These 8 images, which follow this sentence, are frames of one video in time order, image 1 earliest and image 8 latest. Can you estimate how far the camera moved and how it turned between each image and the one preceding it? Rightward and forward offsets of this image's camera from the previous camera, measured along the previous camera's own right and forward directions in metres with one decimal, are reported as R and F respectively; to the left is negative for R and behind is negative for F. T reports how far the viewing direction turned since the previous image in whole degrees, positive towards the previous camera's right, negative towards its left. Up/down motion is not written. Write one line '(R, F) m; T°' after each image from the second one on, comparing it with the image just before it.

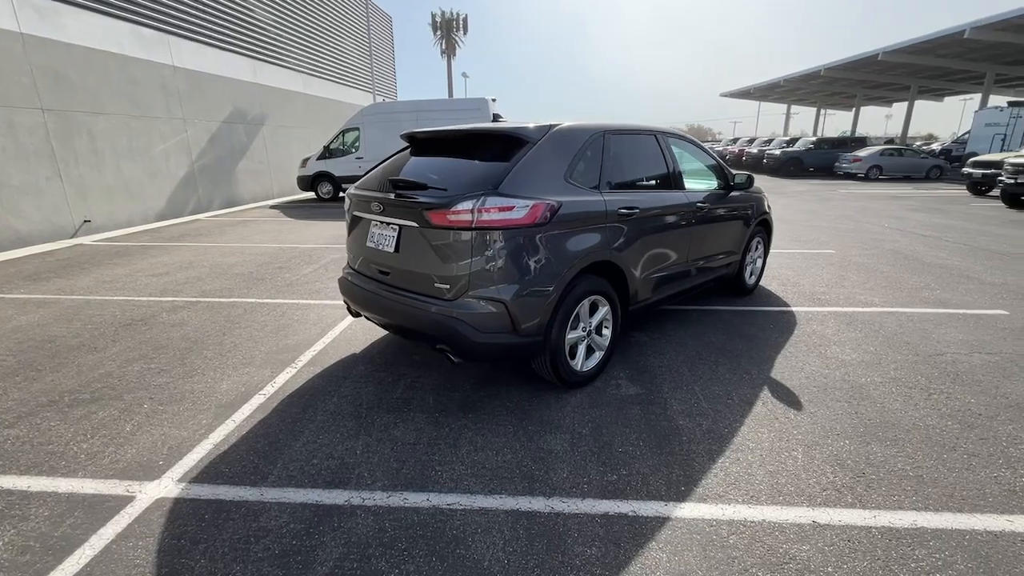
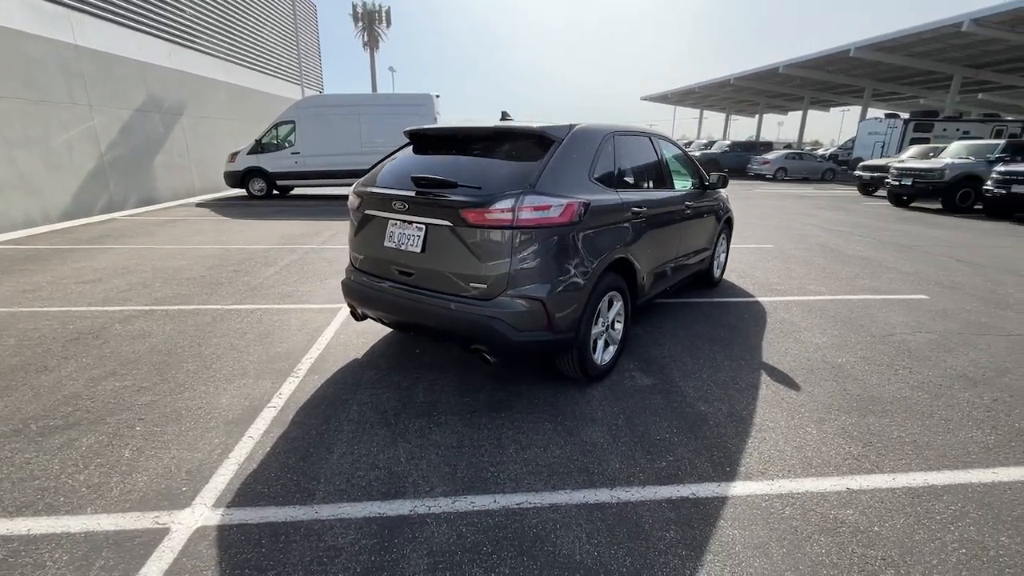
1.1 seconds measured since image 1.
(-0.6, 0.0) m; +9°
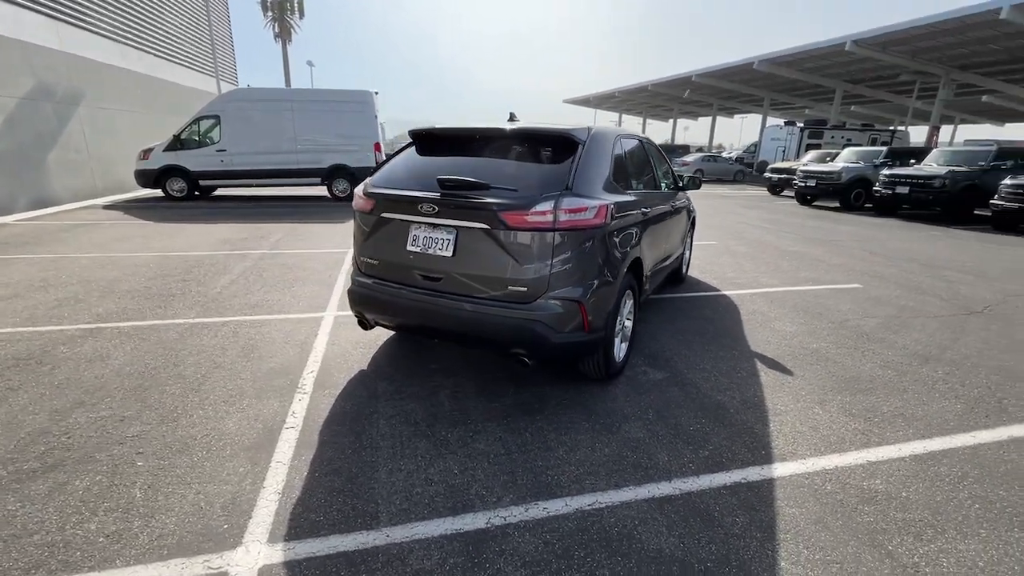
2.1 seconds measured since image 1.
(-0.7, +0.1) m; +9°
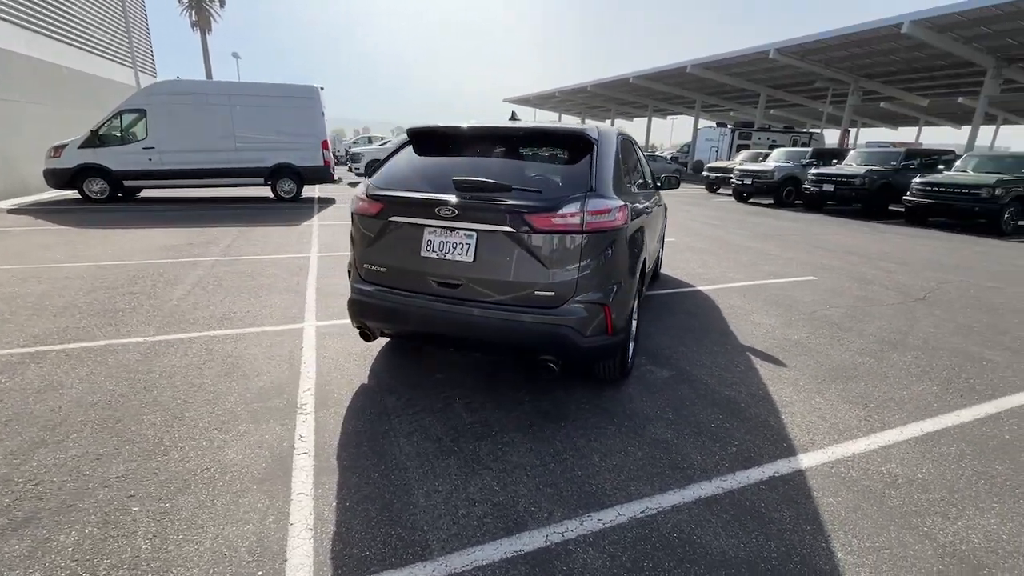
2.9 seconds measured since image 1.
(-0.5, +0.1) m; +7°
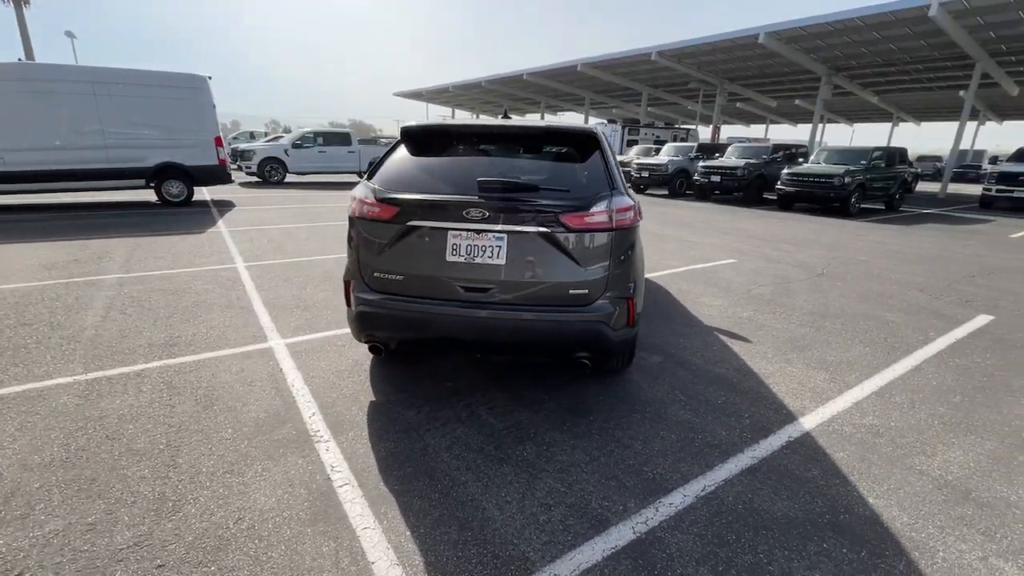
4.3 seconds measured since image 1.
(-0.8, +0.1) m; +12°
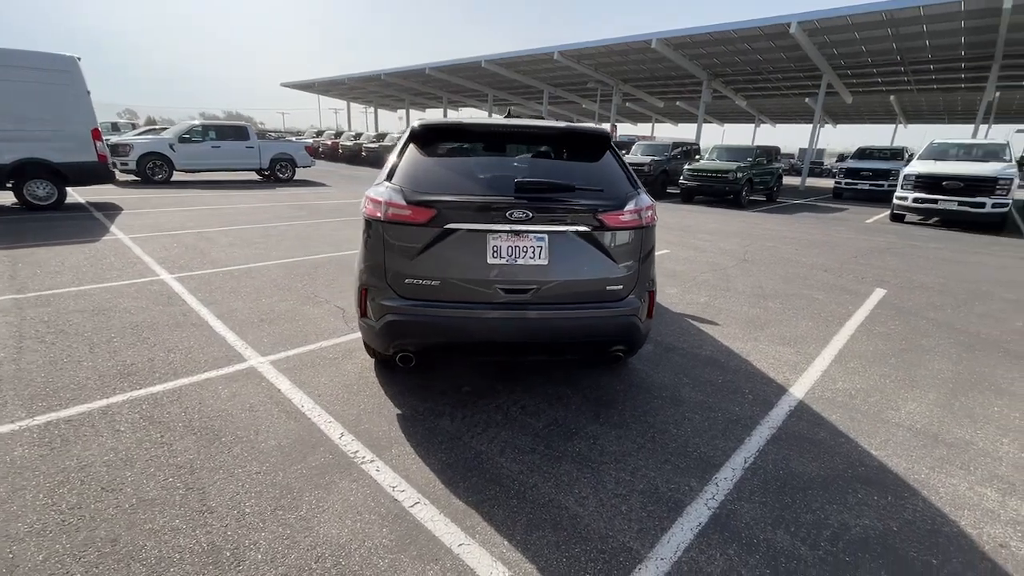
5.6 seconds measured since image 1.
(-0.8, +0.1) m; +11°
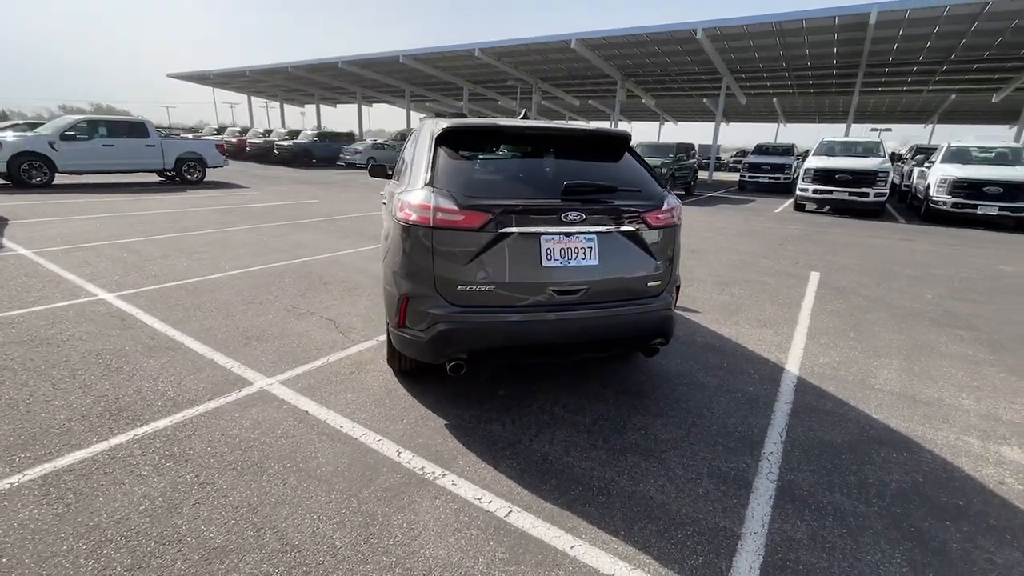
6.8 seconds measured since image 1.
(-0.8, +0.1) m; +10°
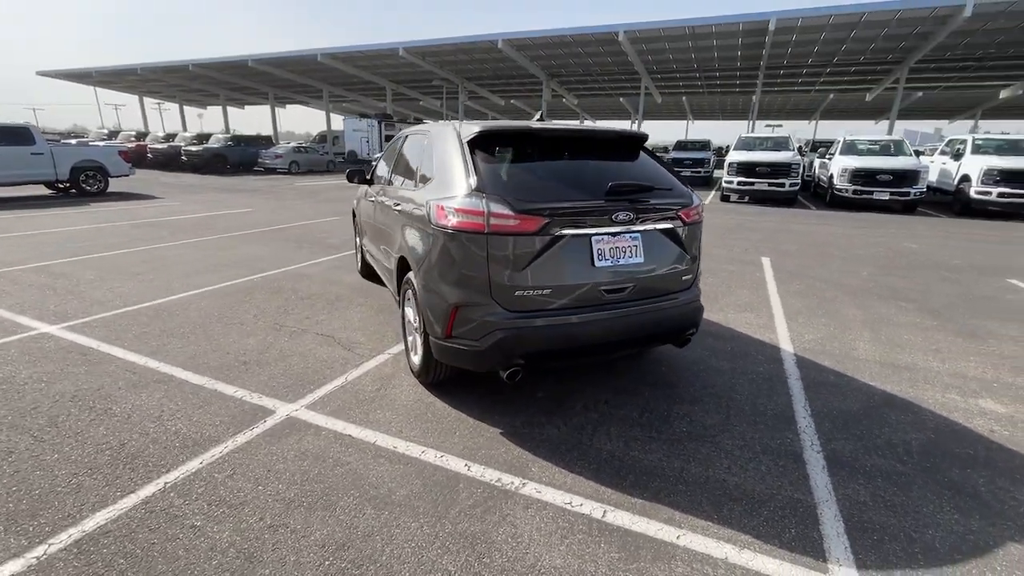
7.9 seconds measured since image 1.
(-0.7, +0.1) m; +9°
